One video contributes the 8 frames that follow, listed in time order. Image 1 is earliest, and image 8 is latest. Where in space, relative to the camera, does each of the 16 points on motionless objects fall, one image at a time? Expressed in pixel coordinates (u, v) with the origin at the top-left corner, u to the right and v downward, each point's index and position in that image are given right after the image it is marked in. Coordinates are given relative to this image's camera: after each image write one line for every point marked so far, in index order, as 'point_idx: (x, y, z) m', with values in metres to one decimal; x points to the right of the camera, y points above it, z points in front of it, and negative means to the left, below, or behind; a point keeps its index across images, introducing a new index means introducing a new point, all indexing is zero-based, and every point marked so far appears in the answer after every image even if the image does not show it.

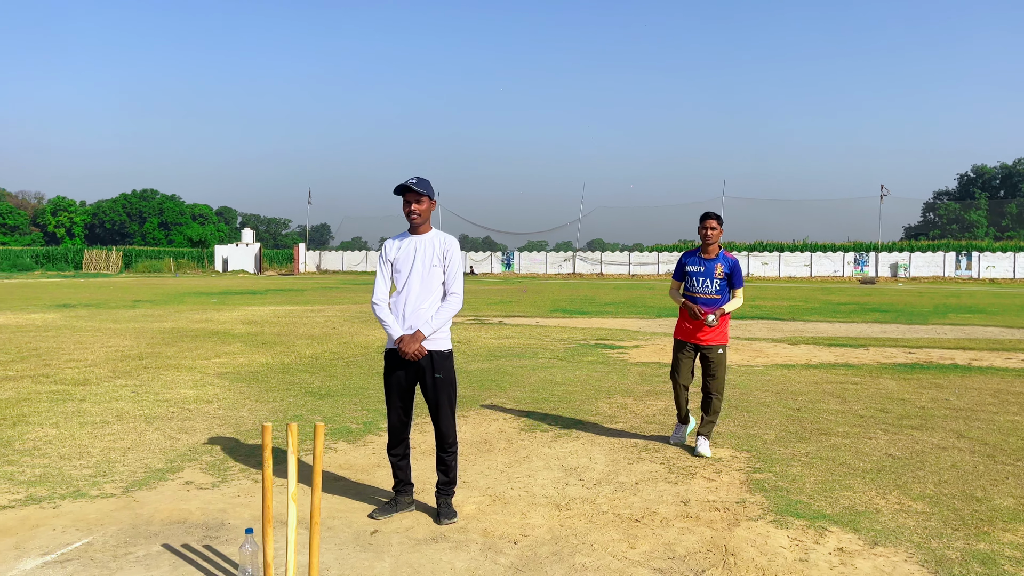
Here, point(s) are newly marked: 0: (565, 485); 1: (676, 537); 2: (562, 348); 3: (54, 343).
0: (+0.4, -1.3, +5.5) m
1: (+0.9, -1.4, +4.4) m
2: (+0.8, -1.0, +13.6) m
3: (-7.7, -0.9, +13.6) m
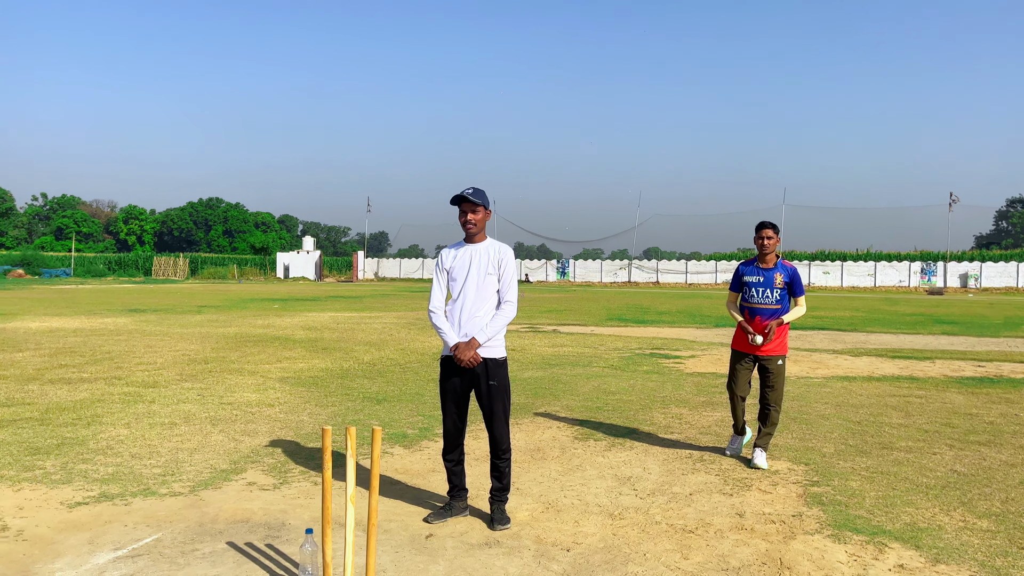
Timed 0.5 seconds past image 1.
0: (+0.7, -1.4, +5.5) m
1: (+1.2, -1.4, +4.4) m
2: (+1.7, -1.2, +13.5) m
3: (-6.7, -1.0, +14.1) m
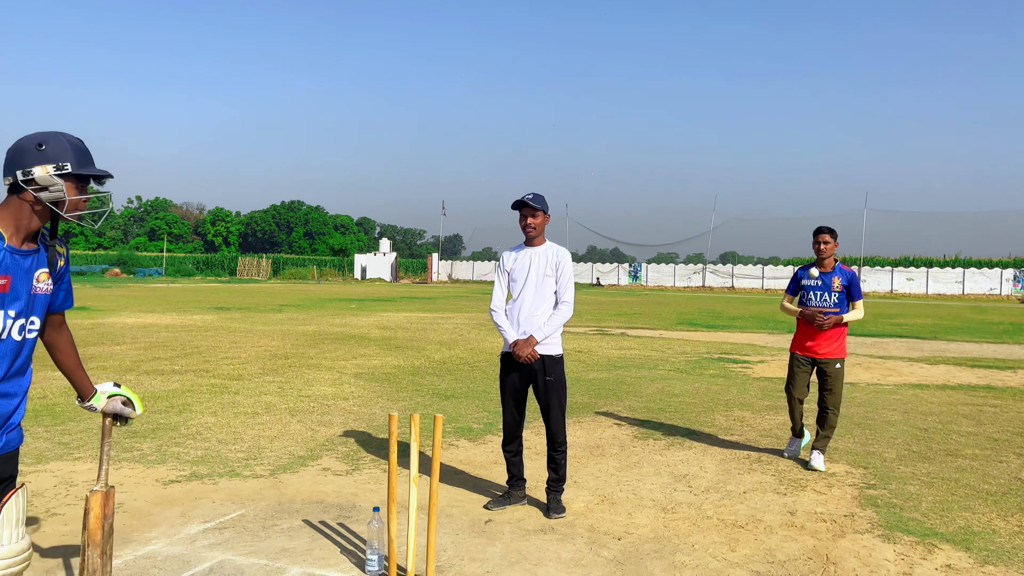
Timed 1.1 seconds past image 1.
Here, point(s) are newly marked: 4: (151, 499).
0: (+1.1, -1.4, +5.7) m
1: (+1.5, -1.4, +4.5) m
2: (+2.9, -1.2, +13.6) m
3: (-5.5, -1.0, +14.9) m
4: (-2.3, -1.4, +5.2) m
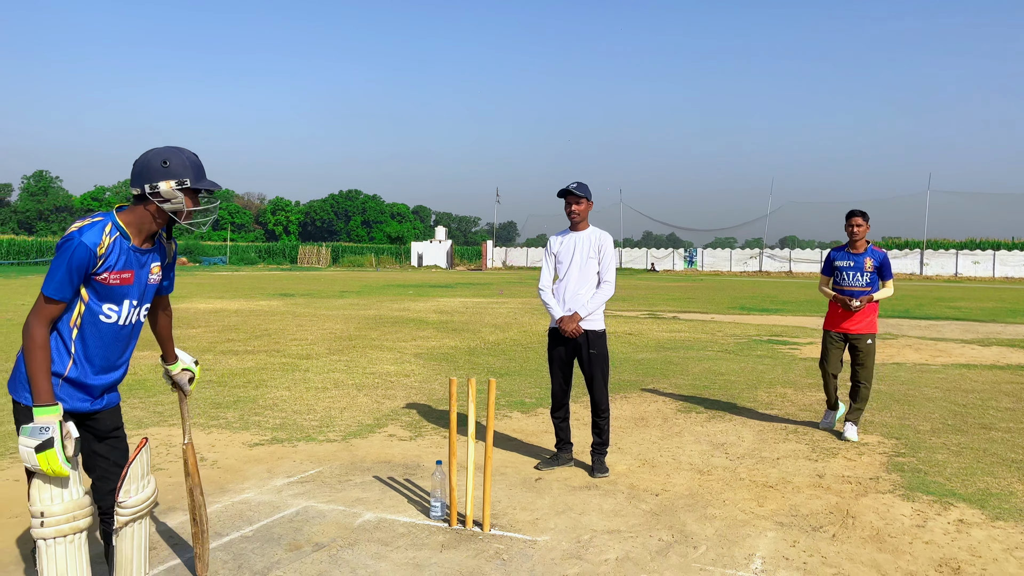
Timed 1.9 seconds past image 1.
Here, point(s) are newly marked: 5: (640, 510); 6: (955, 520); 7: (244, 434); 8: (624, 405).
0: (+1.5, -1.3, +6.1) m
1: (+1.8, -1.3, +4.9) m
2: (+3.8, -0.9, +13.9) m
3: (-4.5, -0.7, +15.8) m
4: (-2.0, -1.2, +5.9) m
5: (+0.7, -1.3, +4.7) m
6: (+2.5, -1.3, +4.6) m
7: (-2.2, -1.2, +6.7) m
8: (+1.1, -1.2, +8.0) m
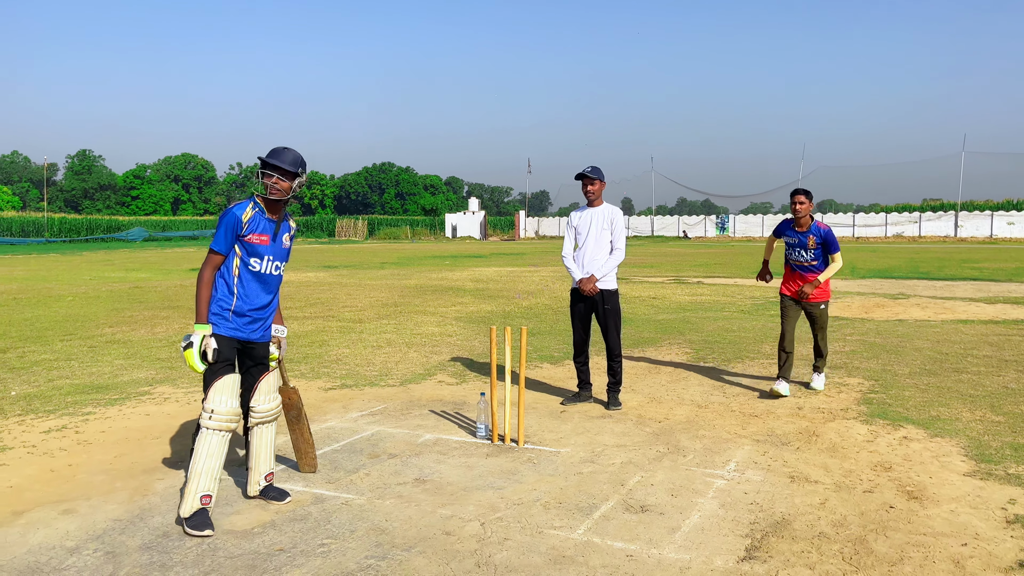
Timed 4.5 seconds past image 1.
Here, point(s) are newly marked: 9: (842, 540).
0: (+1.8, -0.9, +7.2) m
1: (+2.0, -1.0, +6.0) m
2: (+4.4, -0.3, +14.9) m
3: (-3.8, -0.1, +17.1) m
4: (-1.7, -1.0, +7.2) m
5: (+1.0, -1.1, +5.9) m
6: (+2.7, -1.0, +5.7) m
7: (-1.9, -0.9, +7.9) m
8: (+1.5, -0.8, +9.2) m
9: (+1.6, -1.2, +3.9) m
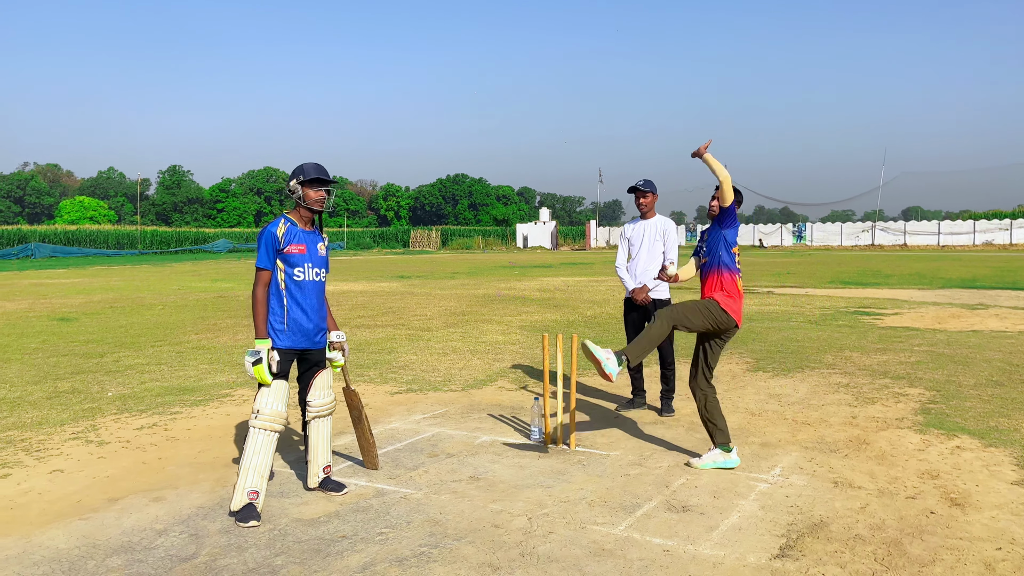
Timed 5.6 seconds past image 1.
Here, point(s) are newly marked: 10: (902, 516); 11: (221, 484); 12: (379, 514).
0: (+2.3, -1.0, +7.3) m
1: (+2.4, -1.1, +6.1) m
2: (+5.6, -0.5, +14.7) m
3: (-2.4, -0.3, +17.7) m
4: (-1.2, -1.1, +7.6) m
5: (+1.4, -1.1, +6.1) m
6: (+3.1, -1.1, +5.7) m
7: (-1.3, -1.0, +8.3) m
8: (+2.2, -0.9, +9.3) m
9: (+1.8, -1.3, +4.0) m
10: (+2.1, -1.2, +4.3) m
11: (-1.8, -1.2, +5.1) m
12: (-0.7, -1.3, +4.5) m
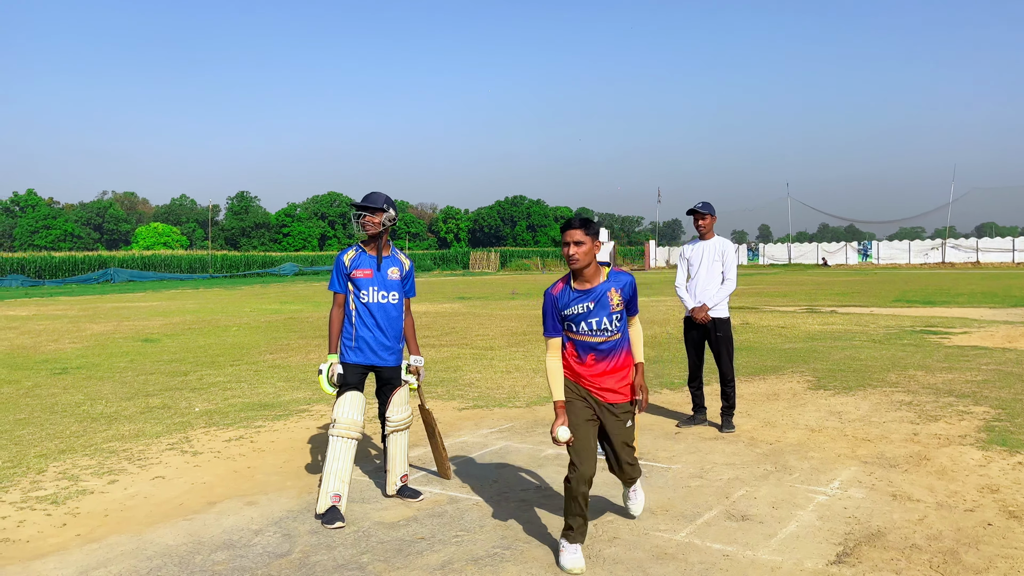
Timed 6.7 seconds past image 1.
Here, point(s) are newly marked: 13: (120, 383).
0: (+2.9, -1.2, +7.4) m
1: (+2.9, -1.2, +6.2) m
2: (+6.7, -0.8, +14.6) m
3: (-1.1, -0.8, +18.1) m
4: (-0.6, -1.3, +7.9) m
5: (+1.9, -1.3, +6.2) m
6: (+3.6, -1.2, +5.7) m
7: (-0.6, -1.2, +8.7) m
8: (+2.9, -1.1, +9.4) m
9: (+2.2, -1.4, +4.2) m
10: (+2.5, -1.3, +4.5) m
11: (-1.4, -1.4, +5.5) m
12: (-0.3, -1.4, +4.8) m
13: (-5.4, -1.3, +11.1) m
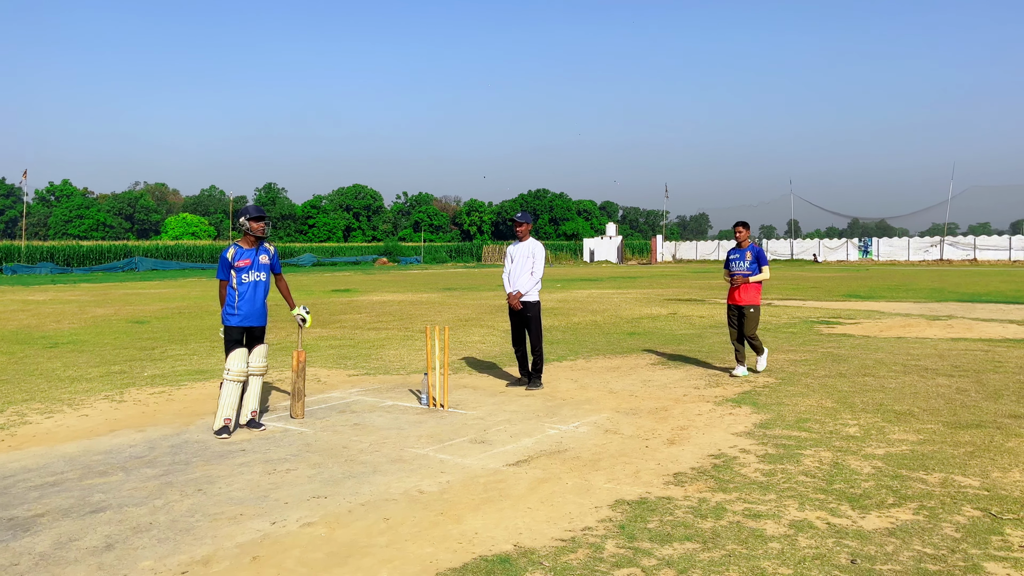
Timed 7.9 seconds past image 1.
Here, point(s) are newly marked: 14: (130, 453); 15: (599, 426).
0: (+1.4, -1.1, +9.2) m
1: (+1.4, -1.2, +7.9) m
2: (+5.4, -0.7, +16.2) m
3: (-2.2, -0.6, +20.0) m
4: (-2.1, -1.1, +9.8) m
5: (+0.3, -1.2, +8.0) m
6: (+2.0, -1.2, +7.4) m
7: (-2.1, -1.1, +10.6) m
8: (+1.4, -1.0, +11.1) m
9: (+0.5, -1.3, +5.9) m
10: (+0.9, -1.2, +6.2) m
11: (-3.0, -1.3, +7.4) m
12: (-1.9, -1.3, +6.7) m
13: (-6.8, -1.1, +13.2) m
14: (-3.0, -1.3, +6.4) m
15: (+0.7, -1.2, +7.1) m
